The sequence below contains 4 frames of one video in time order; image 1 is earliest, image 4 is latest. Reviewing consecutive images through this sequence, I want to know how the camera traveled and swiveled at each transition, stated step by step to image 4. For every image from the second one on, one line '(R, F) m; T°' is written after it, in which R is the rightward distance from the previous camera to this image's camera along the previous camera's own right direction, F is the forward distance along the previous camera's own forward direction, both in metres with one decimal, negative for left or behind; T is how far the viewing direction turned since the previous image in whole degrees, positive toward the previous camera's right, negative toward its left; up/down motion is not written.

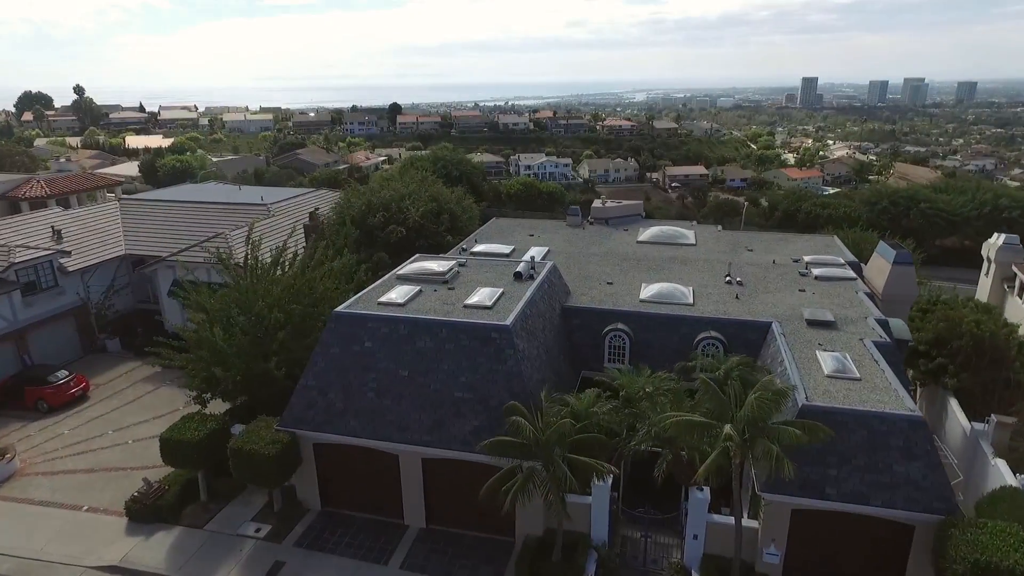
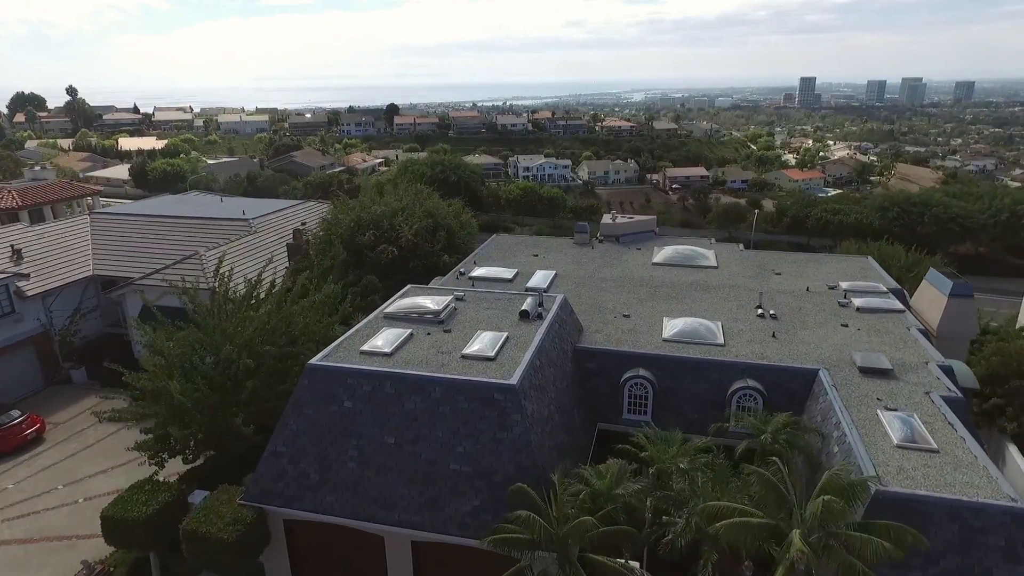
(-0.1, +1.8) m; 0°
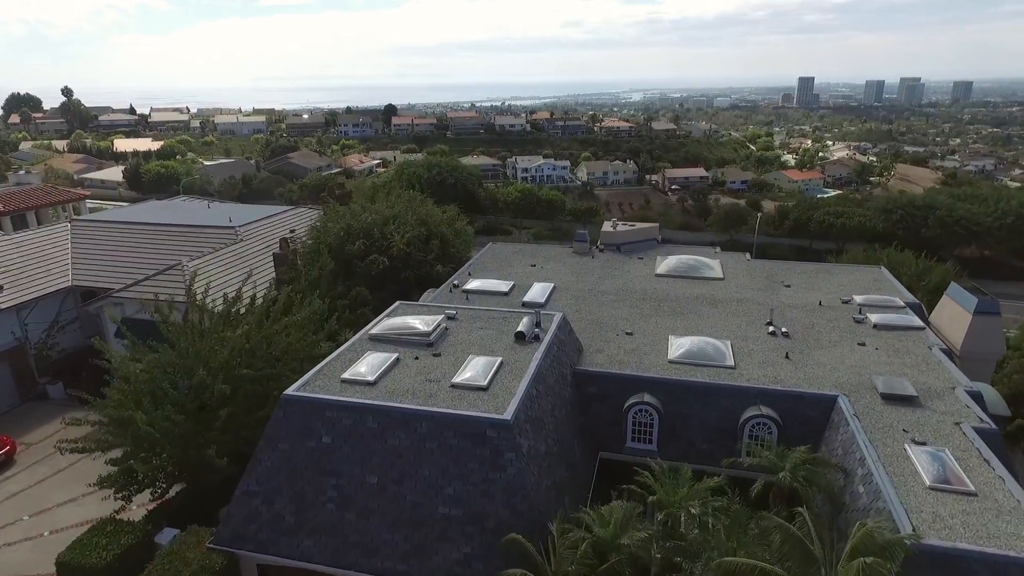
(+0.1, +0.8) m; 0°
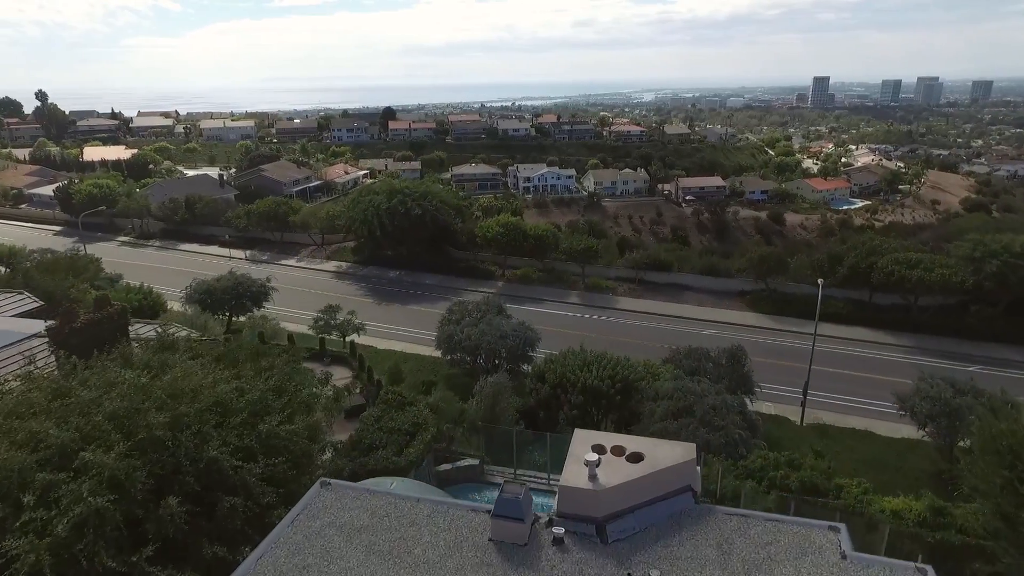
(+2.3, +11.5) m; -1°
